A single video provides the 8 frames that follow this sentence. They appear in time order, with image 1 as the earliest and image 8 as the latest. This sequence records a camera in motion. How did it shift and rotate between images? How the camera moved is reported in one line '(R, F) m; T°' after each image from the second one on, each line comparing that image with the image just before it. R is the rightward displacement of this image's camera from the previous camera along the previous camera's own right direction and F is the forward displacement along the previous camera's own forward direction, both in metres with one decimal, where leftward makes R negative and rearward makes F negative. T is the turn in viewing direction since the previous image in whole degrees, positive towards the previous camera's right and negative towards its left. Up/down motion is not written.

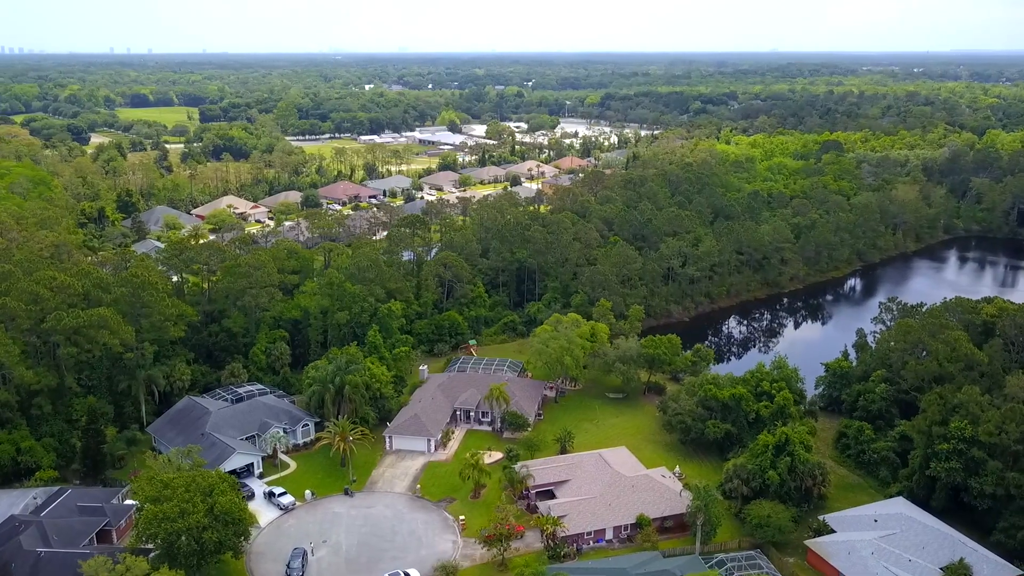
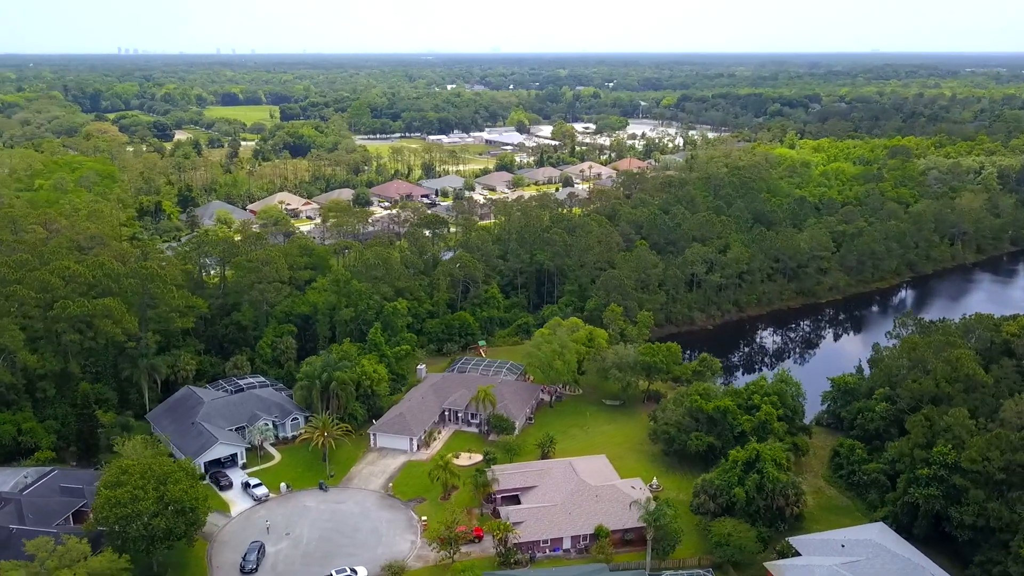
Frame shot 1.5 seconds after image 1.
(+4.9, +0.5) m; -6°
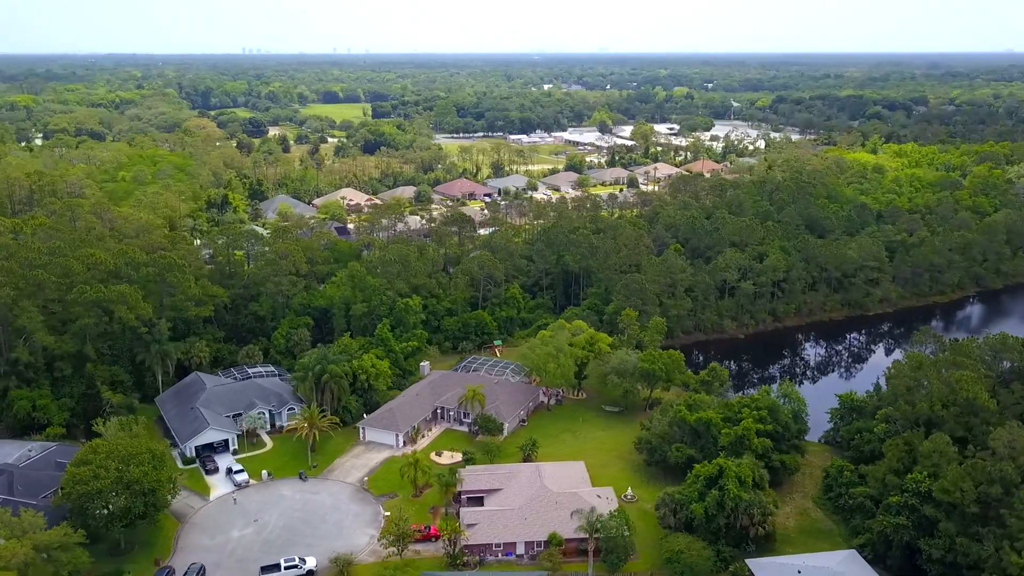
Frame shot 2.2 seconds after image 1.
(+5.5, +0.7) m; -7°
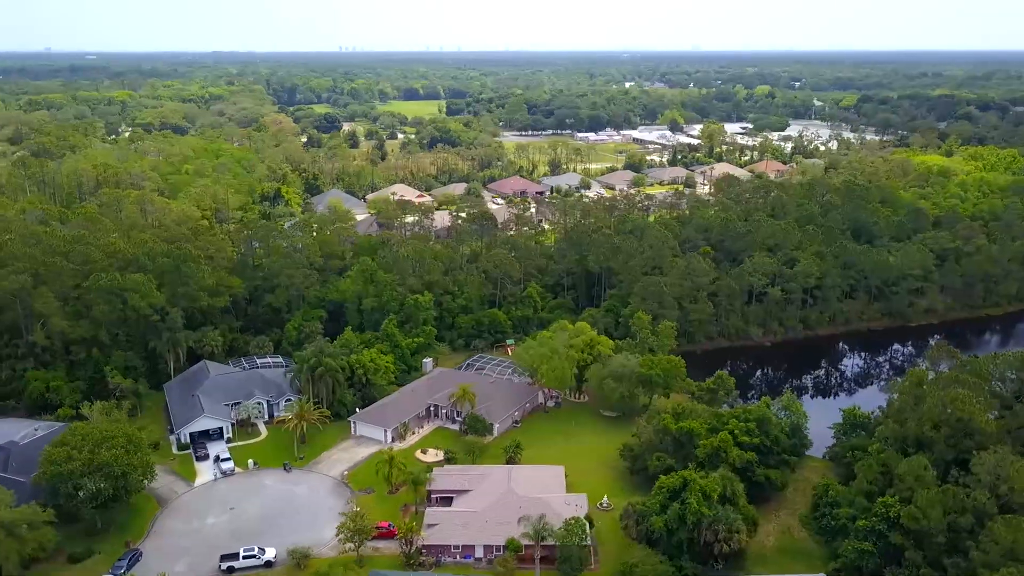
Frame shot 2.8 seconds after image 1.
(+4.6, +0.8) m; -6°
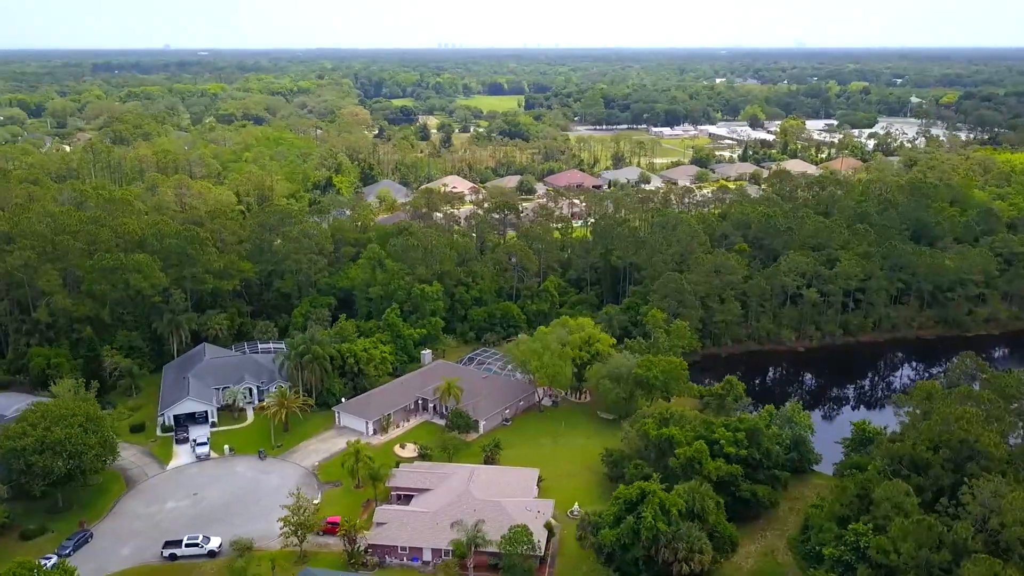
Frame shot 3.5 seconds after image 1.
(+4.8, +2.4) m; -6°
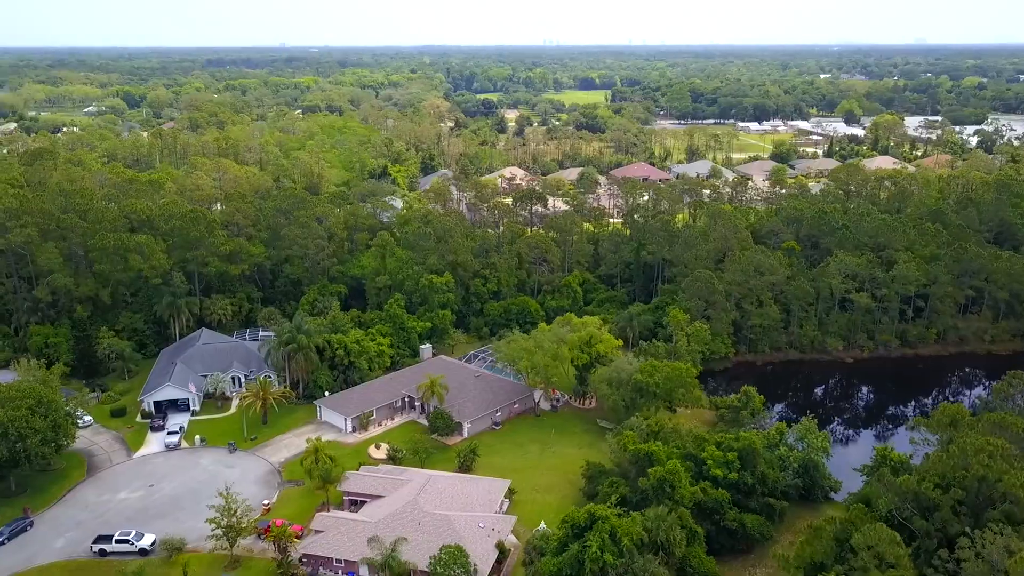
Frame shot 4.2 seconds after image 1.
(+4.7, +3.7) m; -7°
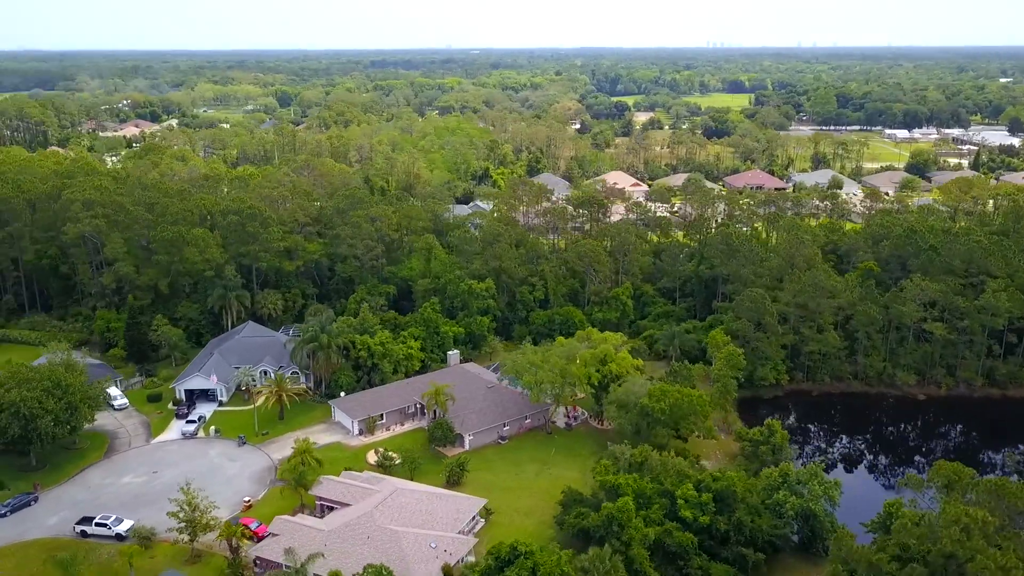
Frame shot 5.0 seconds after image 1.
(+5.9, +2.0) m; -10°
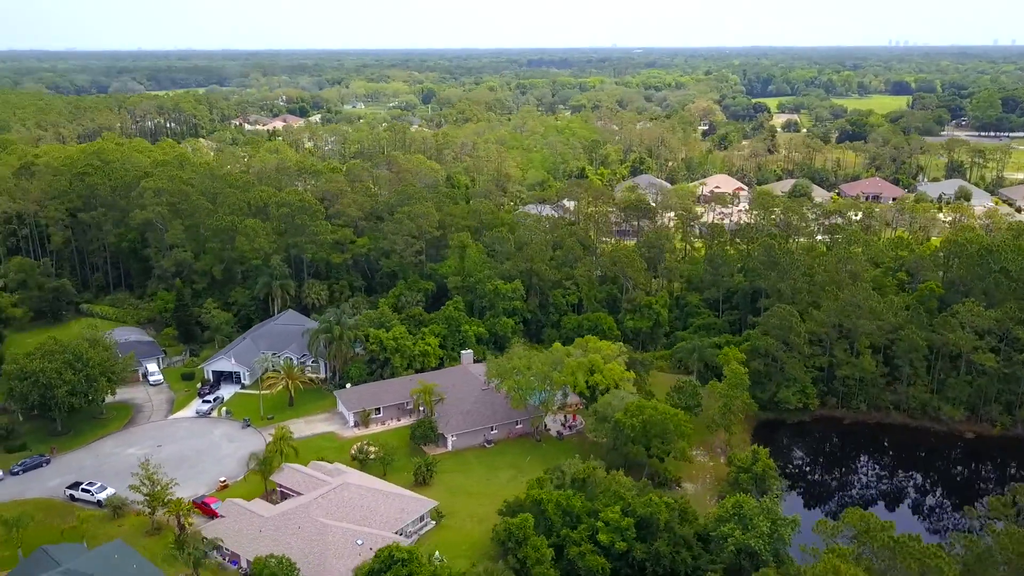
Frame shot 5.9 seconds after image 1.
(+6.9, +1.2) m; -10°
